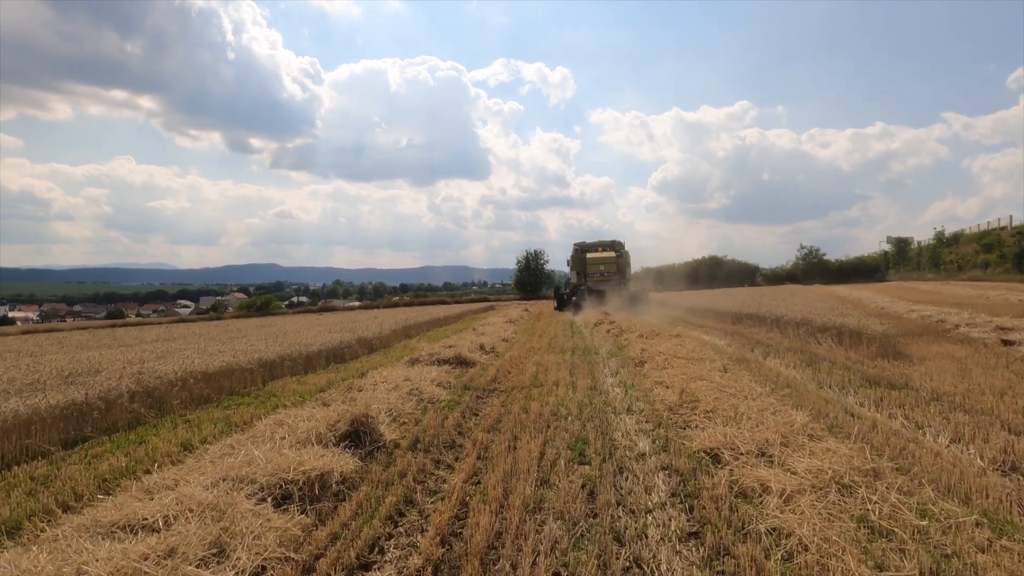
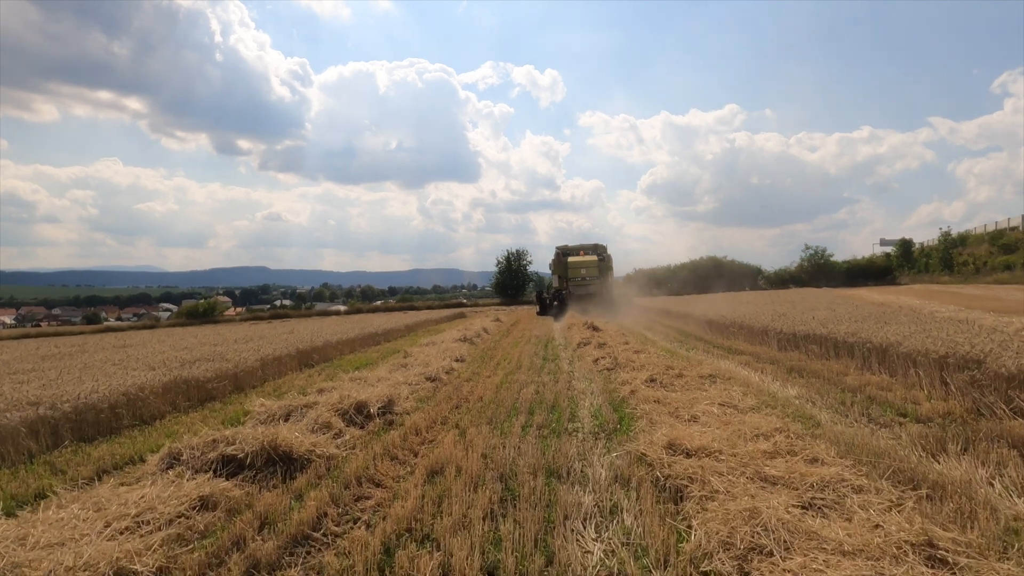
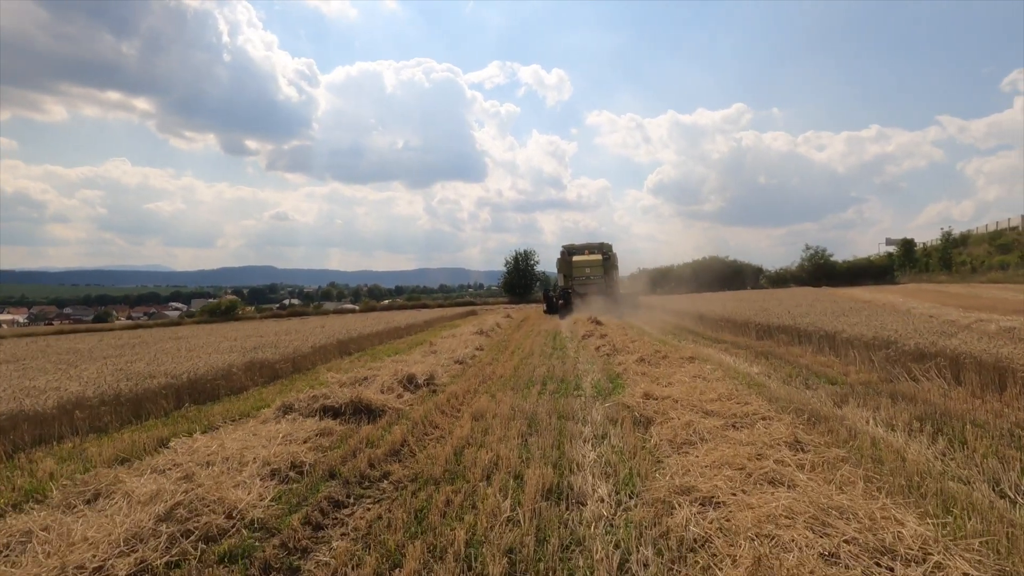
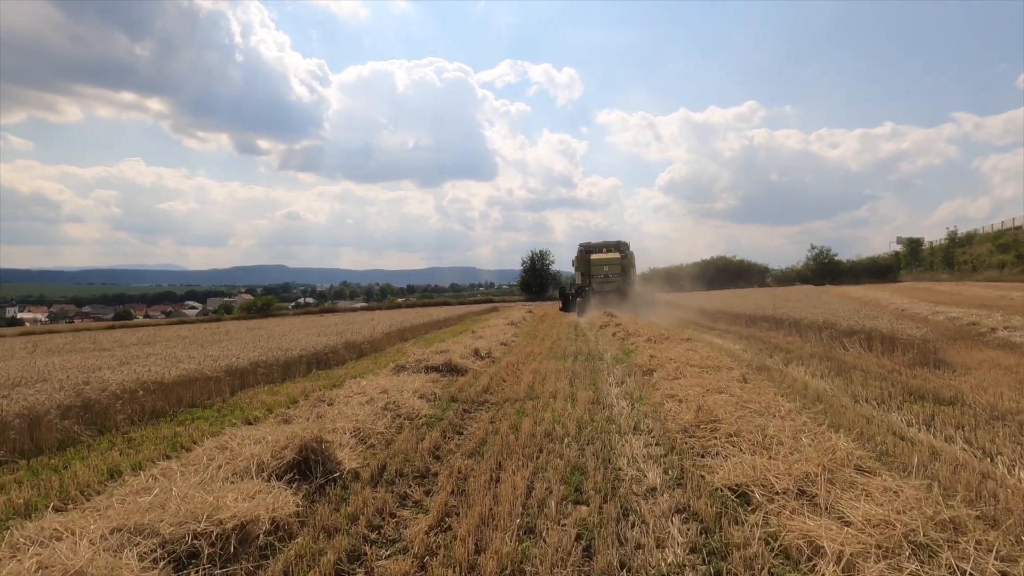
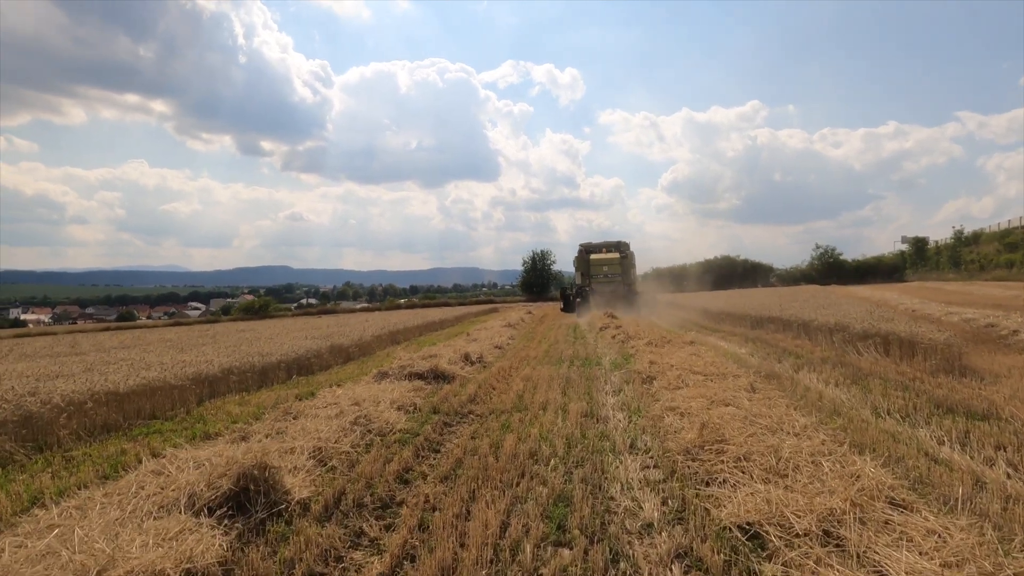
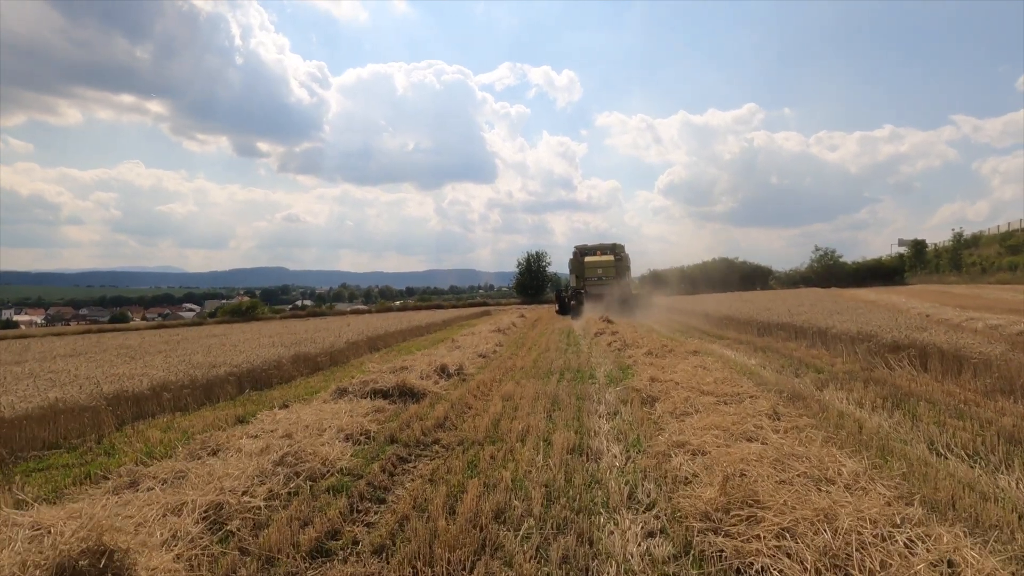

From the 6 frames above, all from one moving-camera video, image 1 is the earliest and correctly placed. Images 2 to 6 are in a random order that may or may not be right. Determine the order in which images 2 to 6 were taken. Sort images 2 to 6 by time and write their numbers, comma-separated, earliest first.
4, 5, 6, 3, 2
